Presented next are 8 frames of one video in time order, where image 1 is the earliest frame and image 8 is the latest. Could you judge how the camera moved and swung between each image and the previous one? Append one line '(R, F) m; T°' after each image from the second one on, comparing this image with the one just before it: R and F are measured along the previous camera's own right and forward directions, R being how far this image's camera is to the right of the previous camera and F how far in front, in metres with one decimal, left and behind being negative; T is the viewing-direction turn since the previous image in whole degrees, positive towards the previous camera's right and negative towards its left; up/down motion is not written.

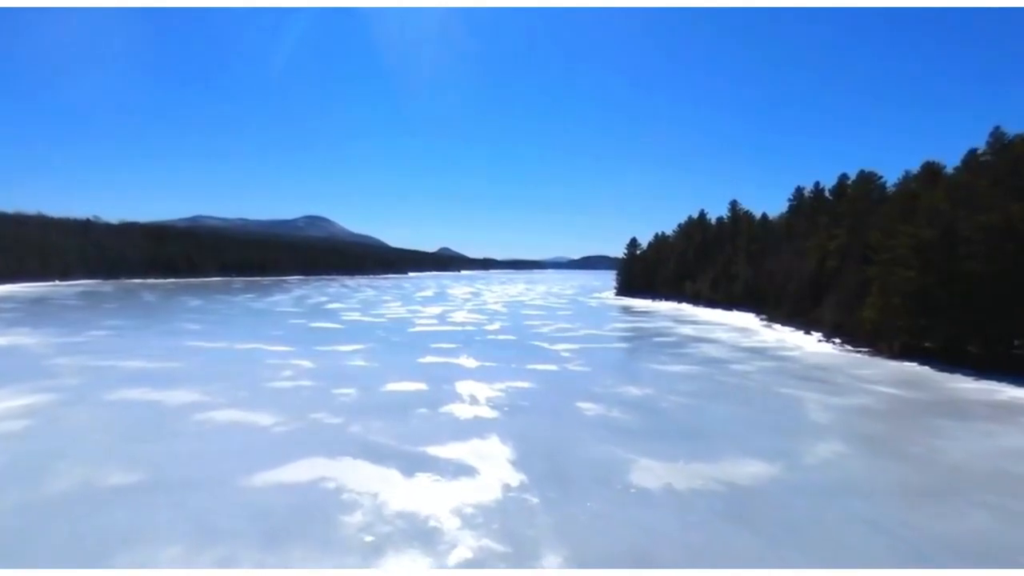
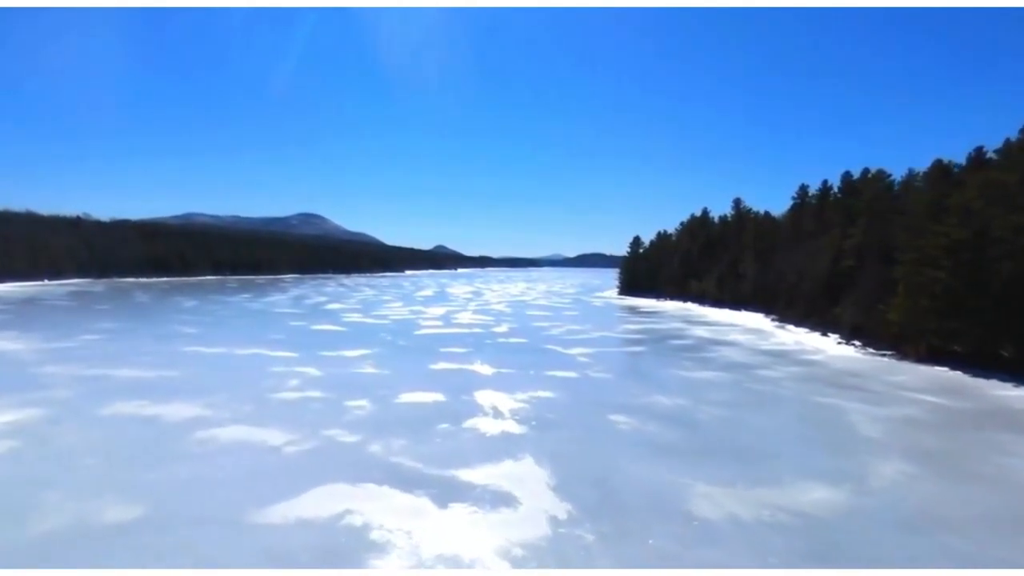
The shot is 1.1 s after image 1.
(-0.4, +0.6) m; 0°
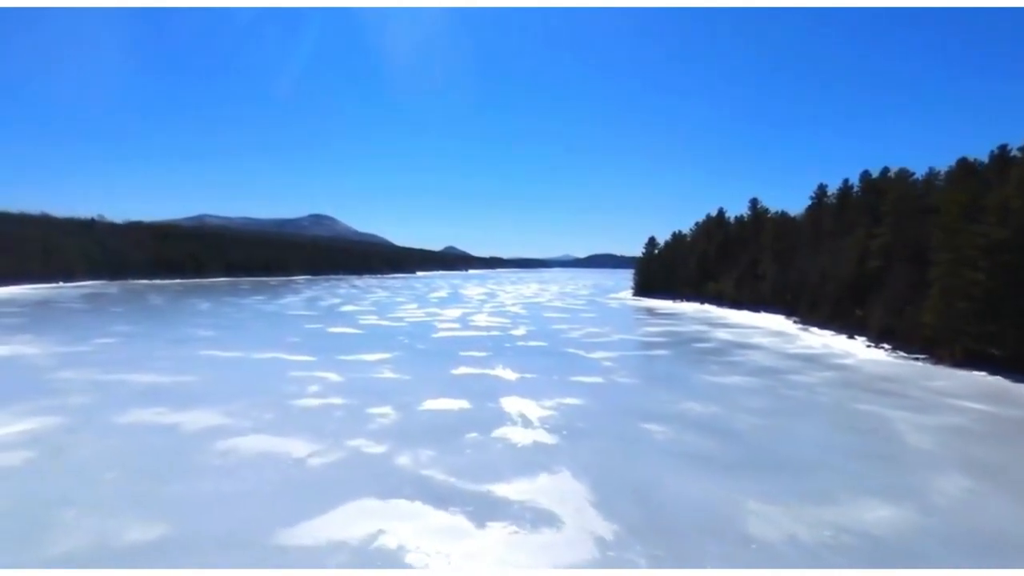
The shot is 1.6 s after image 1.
(-0.2, +0.3) m; -1°
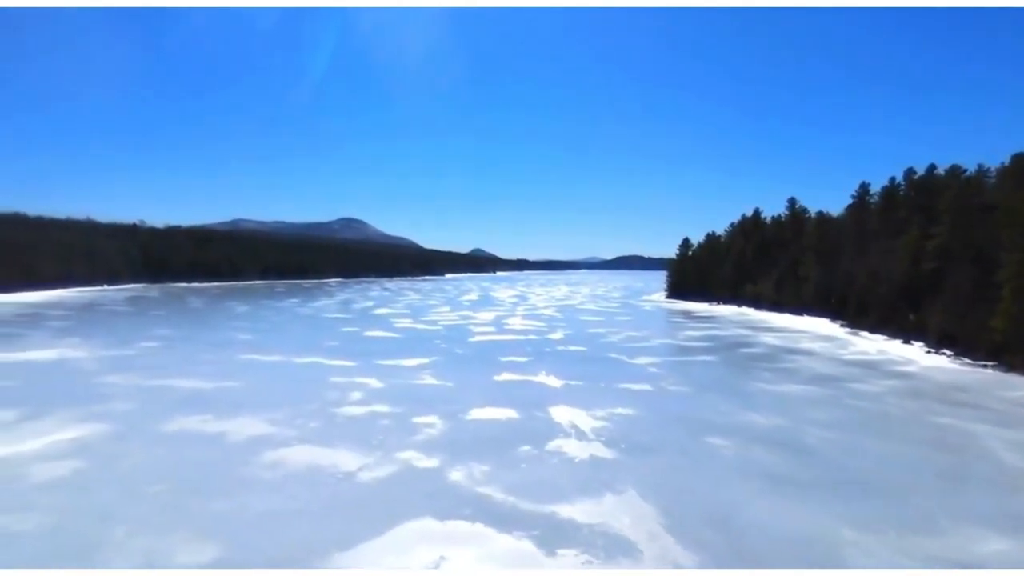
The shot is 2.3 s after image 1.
(-0.3, +0.4) m; -2°
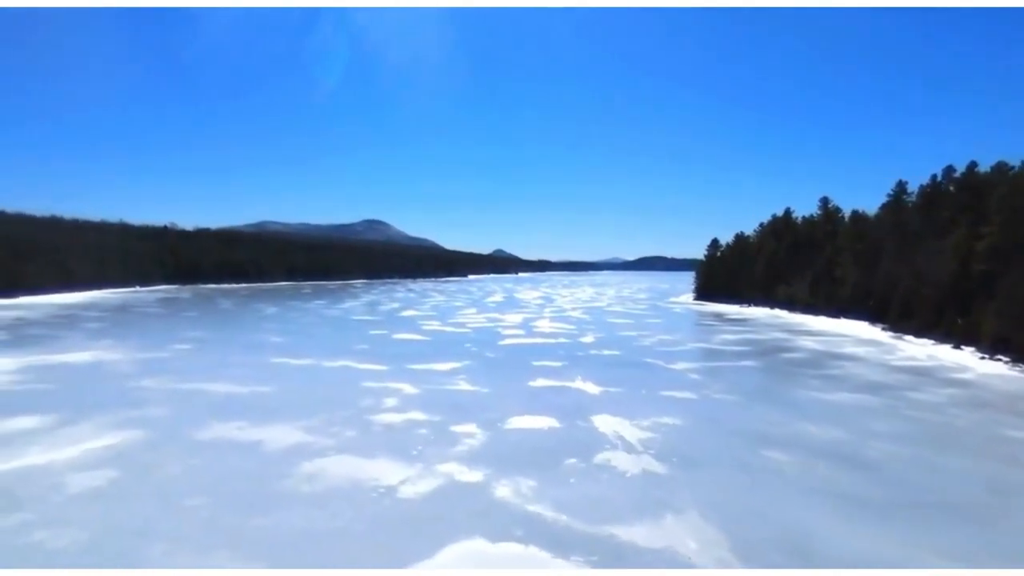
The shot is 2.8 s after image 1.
(-0.2, +0.3) m; -2°
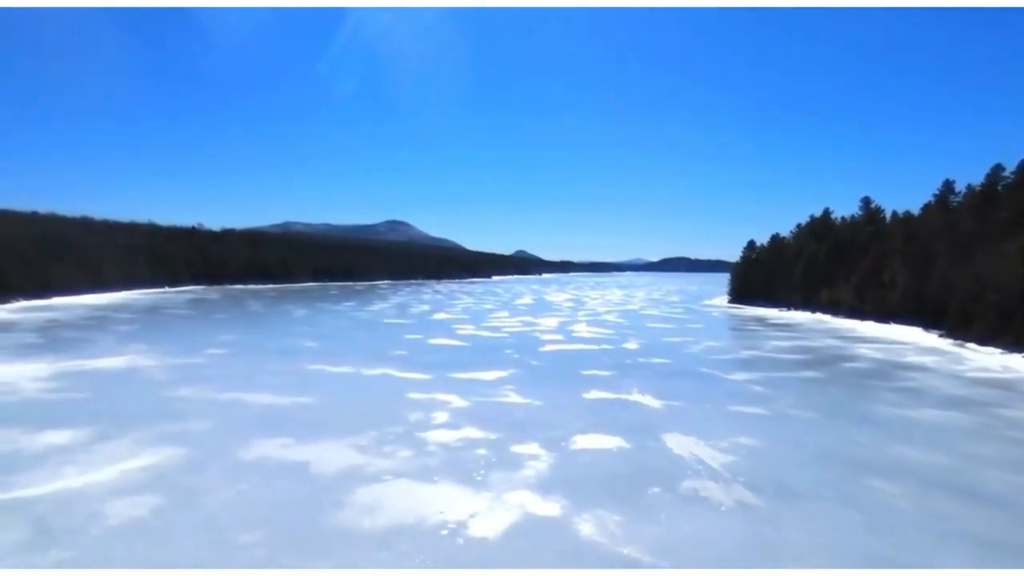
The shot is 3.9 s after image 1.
(-0.5, +0.7) m; -2°
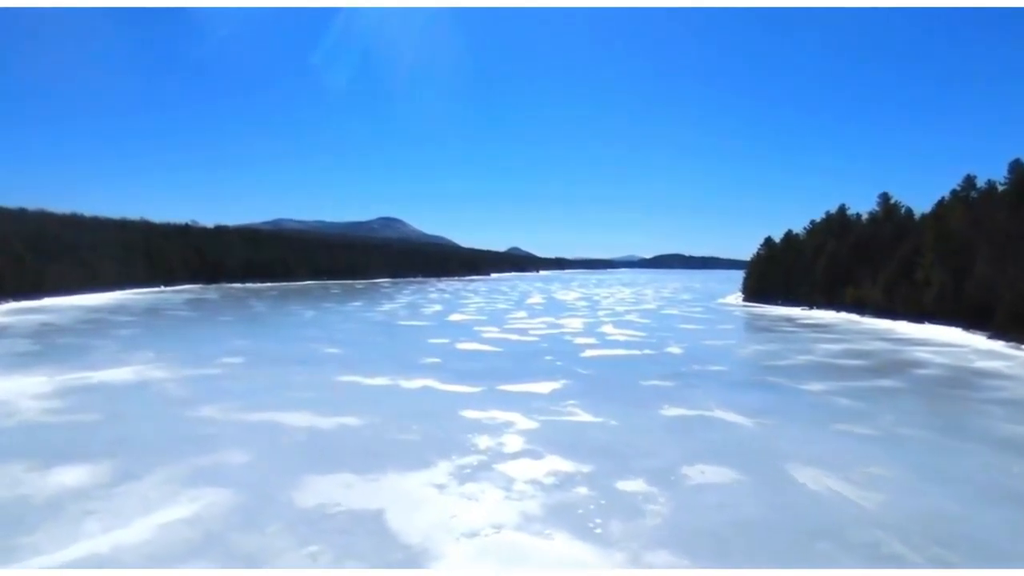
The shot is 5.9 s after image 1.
(-1.0, +1.2) m; +1°
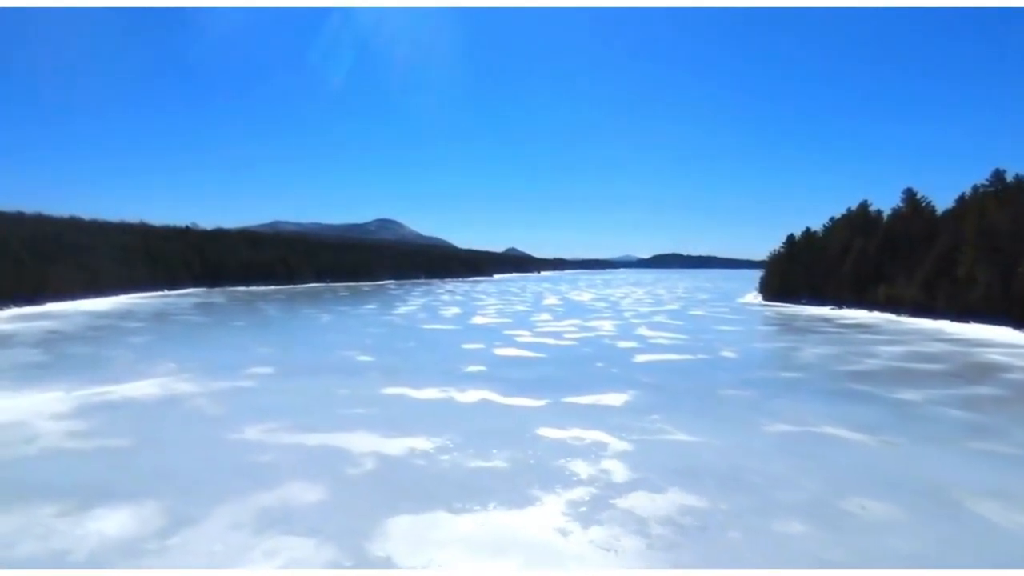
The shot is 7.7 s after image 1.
(-1.0, +1.1) m; 0°
